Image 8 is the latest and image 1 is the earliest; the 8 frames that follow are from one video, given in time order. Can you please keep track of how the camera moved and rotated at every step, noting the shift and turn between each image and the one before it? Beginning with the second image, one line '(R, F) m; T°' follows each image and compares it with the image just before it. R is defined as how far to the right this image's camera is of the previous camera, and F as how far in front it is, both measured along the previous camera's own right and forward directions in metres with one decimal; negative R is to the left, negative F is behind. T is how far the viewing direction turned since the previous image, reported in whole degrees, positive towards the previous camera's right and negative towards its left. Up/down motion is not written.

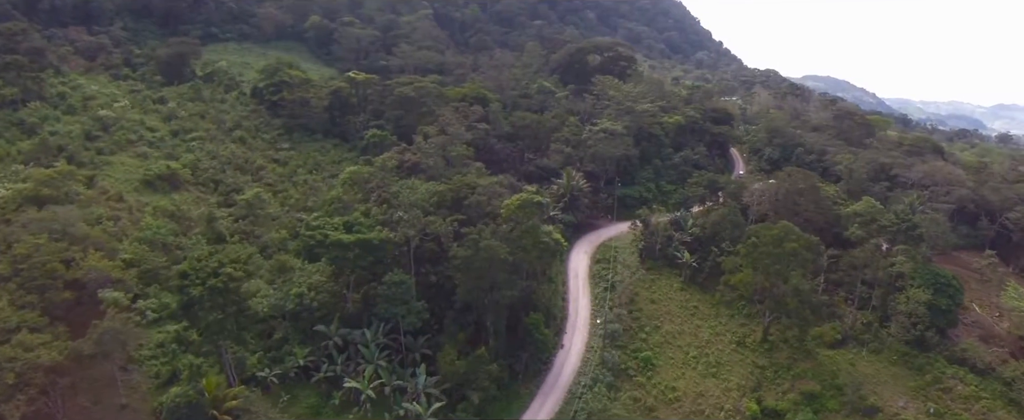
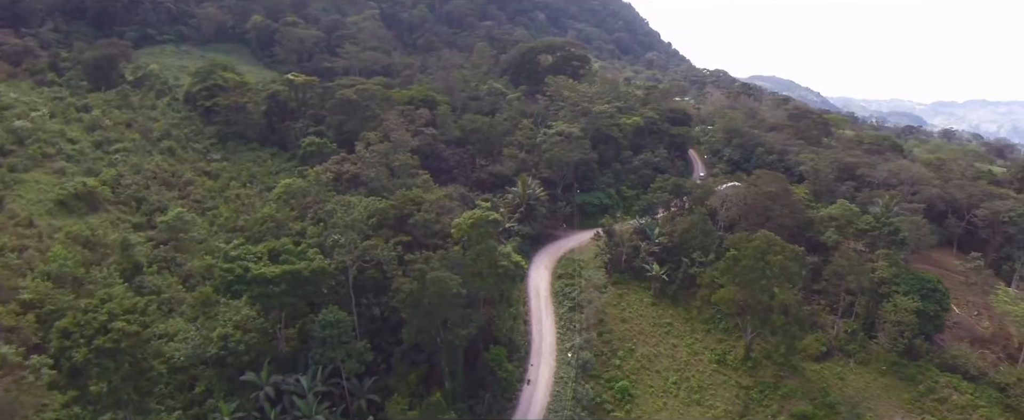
(0.0, +2.3) m; +5°
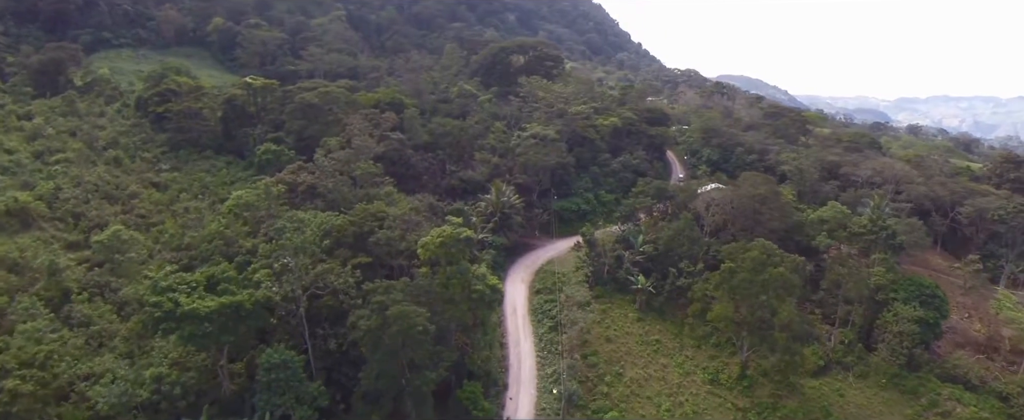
(0.0, +1.8) m; +3°
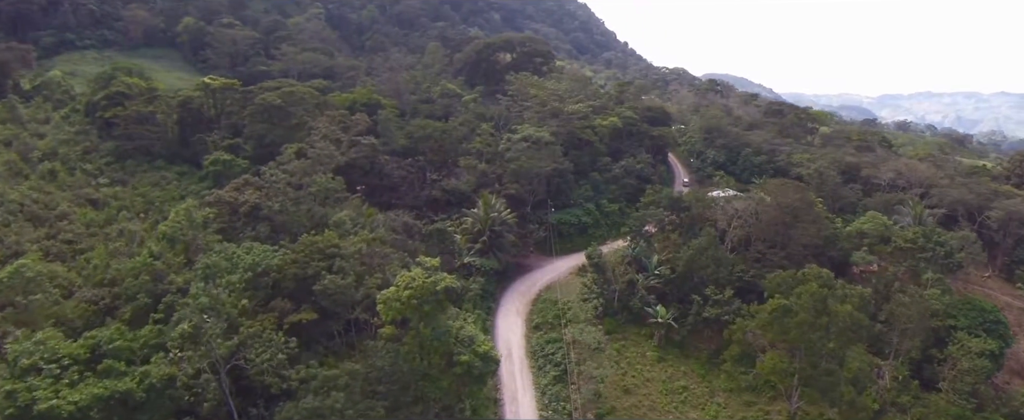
(-0.2, +3.5) m; +2°
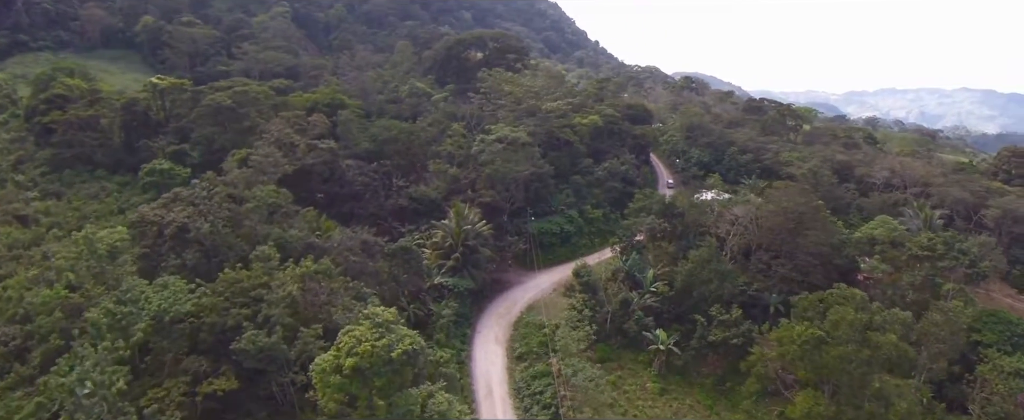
(-0.1, +2.4) m; +3°
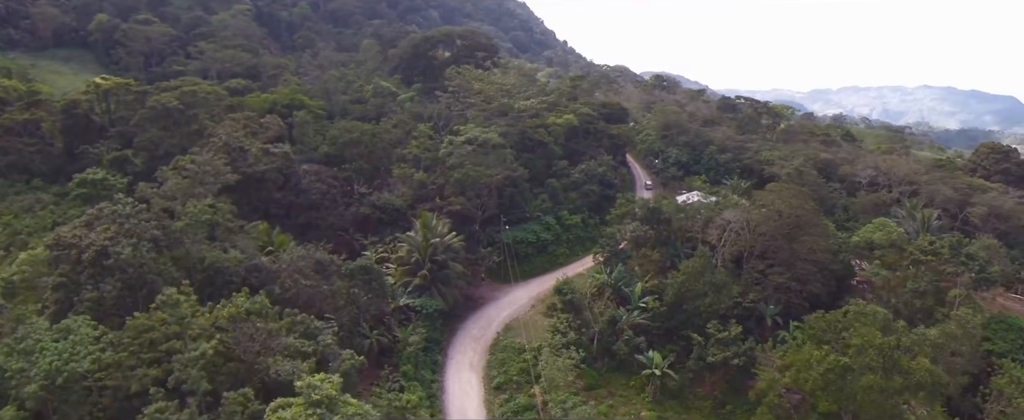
(0.0, +1.7) m; +3°
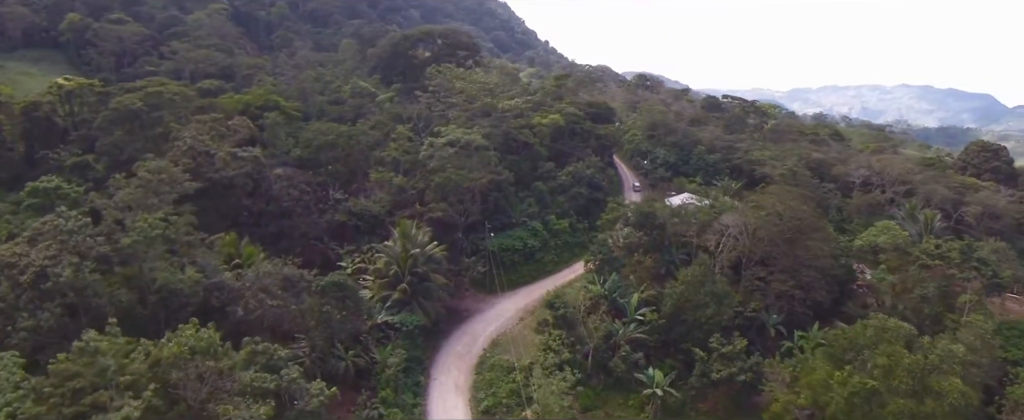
(-0.1, +1.1) m; +2°
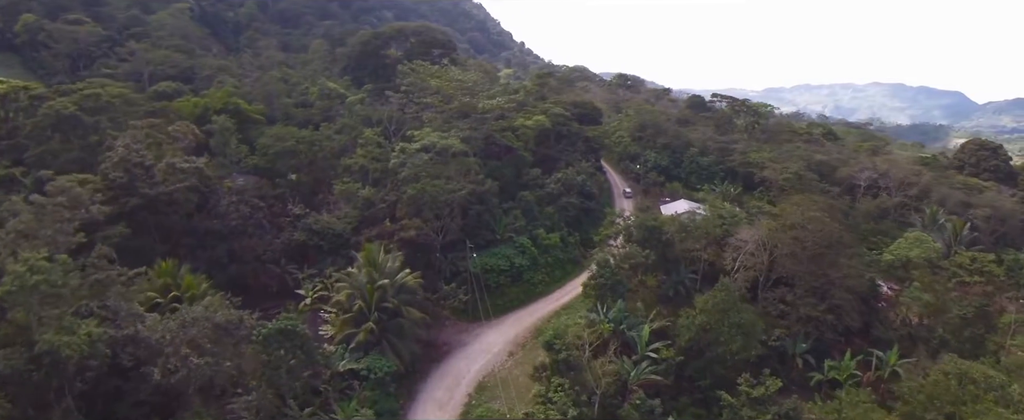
(-0.2, +2.3) m; +2°
